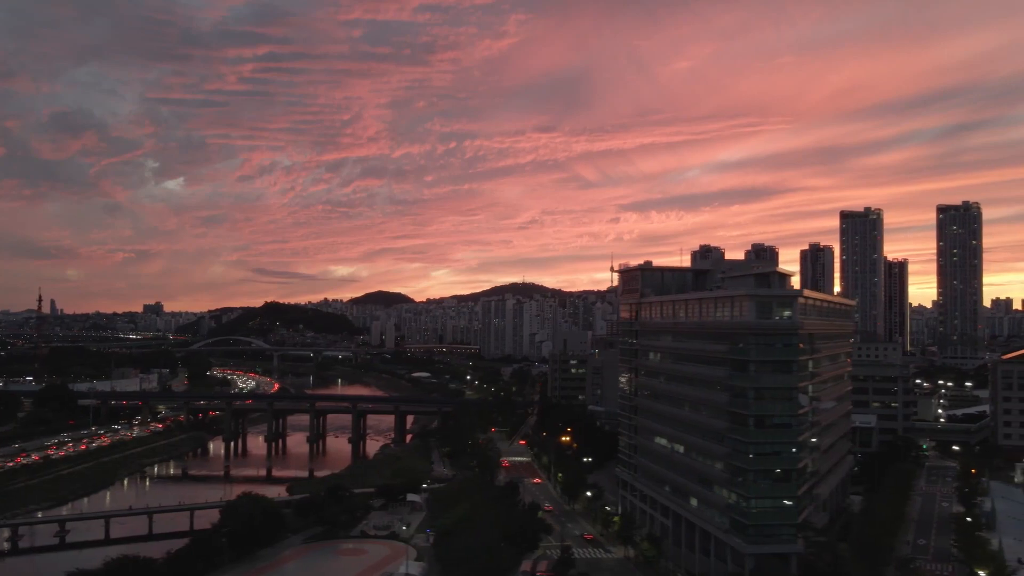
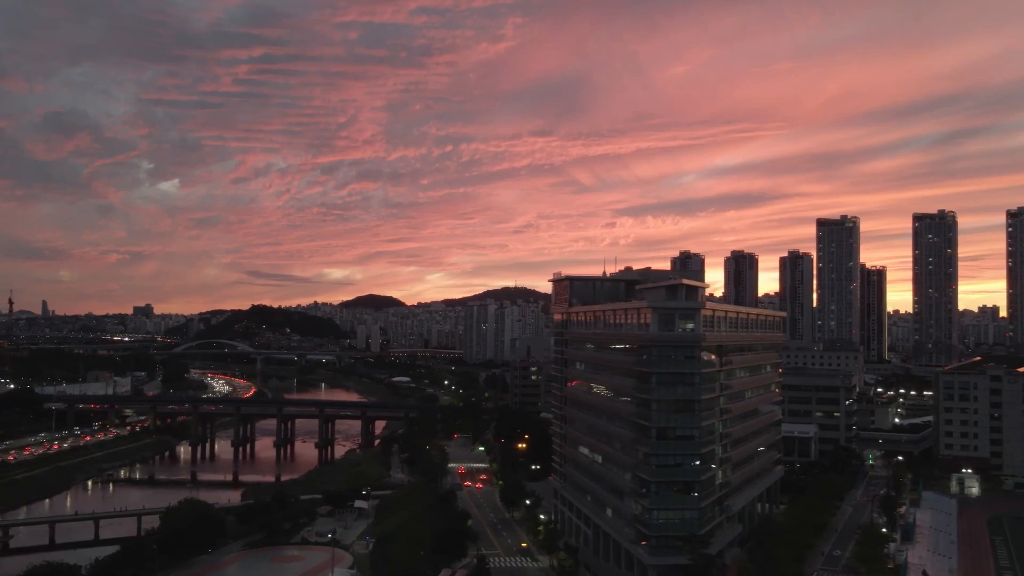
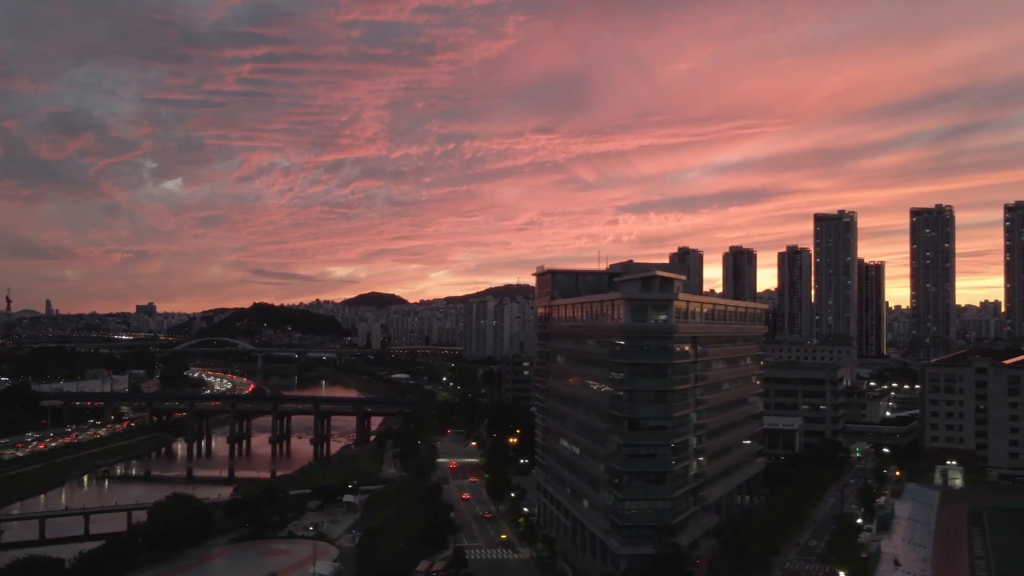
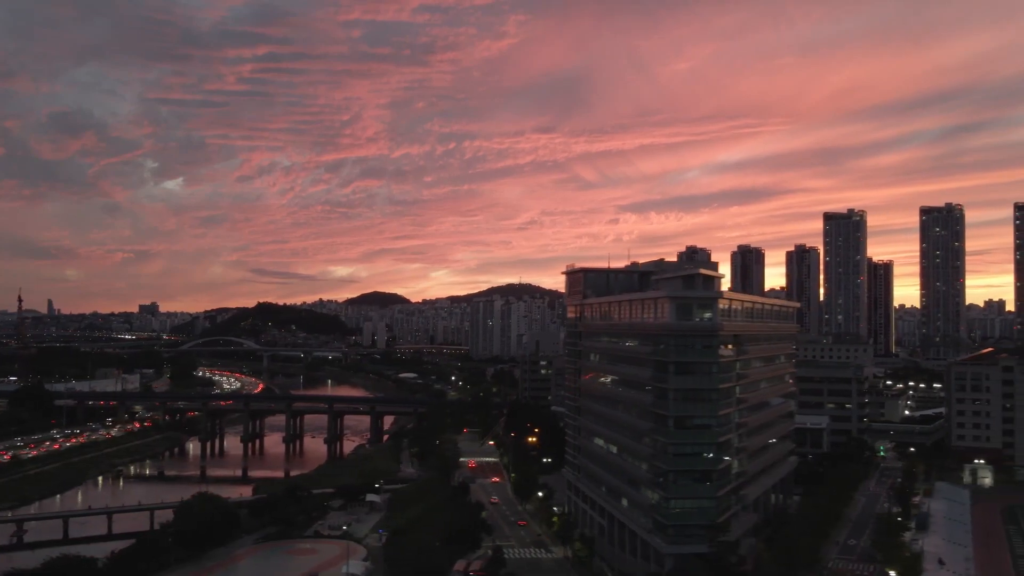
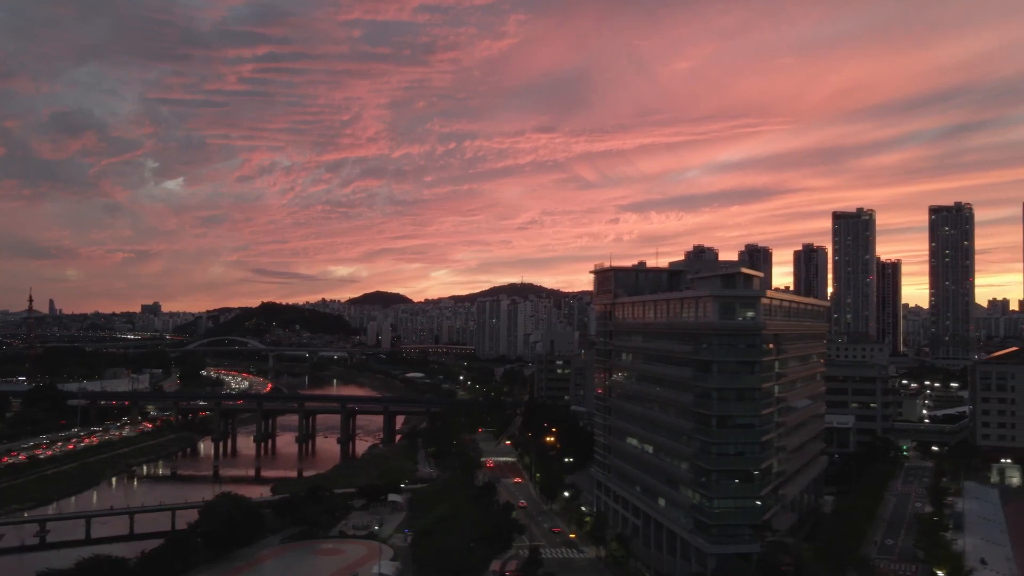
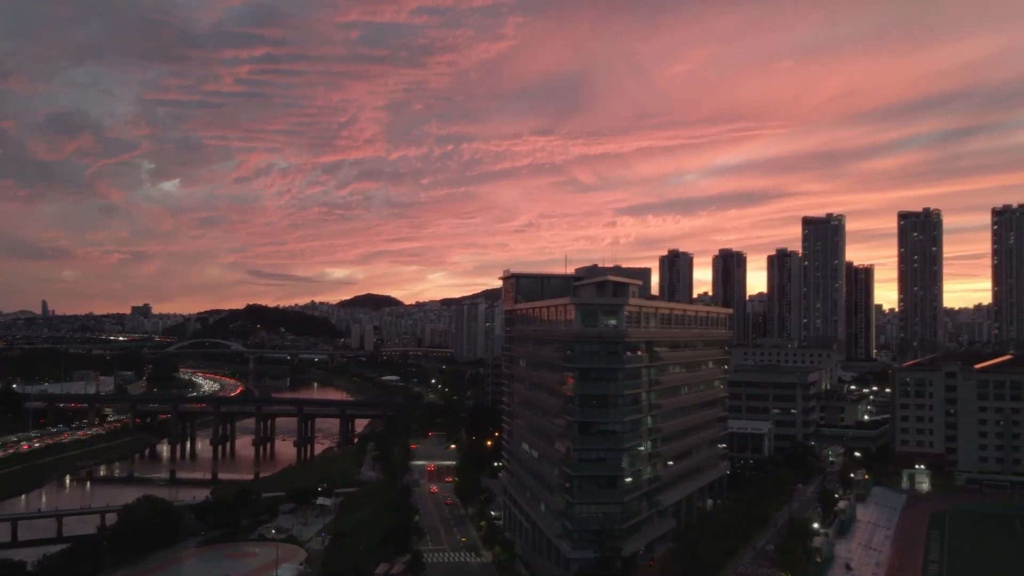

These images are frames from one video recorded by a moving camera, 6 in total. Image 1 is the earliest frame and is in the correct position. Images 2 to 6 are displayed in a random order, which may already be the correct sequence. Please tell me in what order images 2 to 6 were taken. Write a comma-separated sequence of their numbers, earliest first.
5, 4, 3, 6, 2
